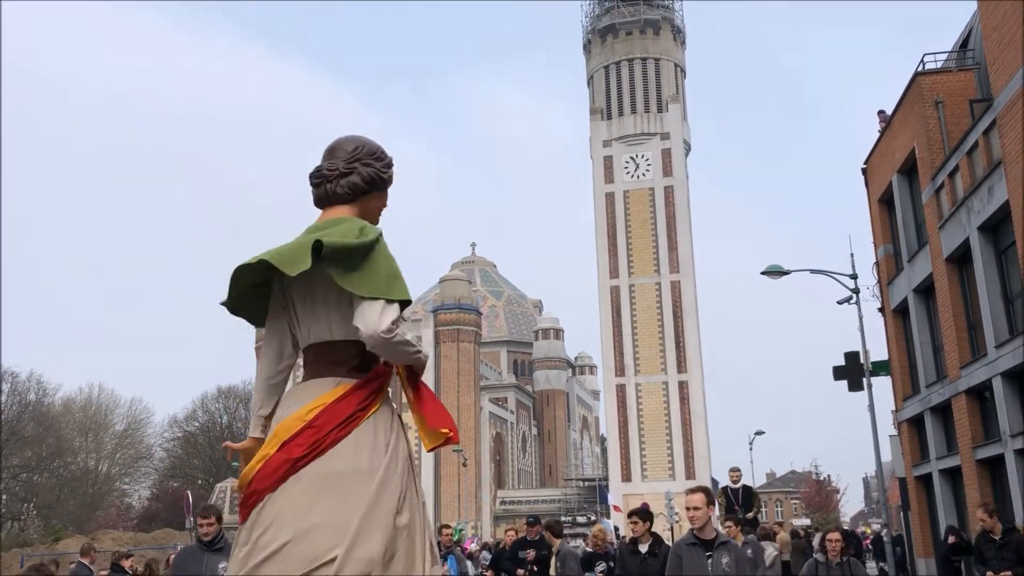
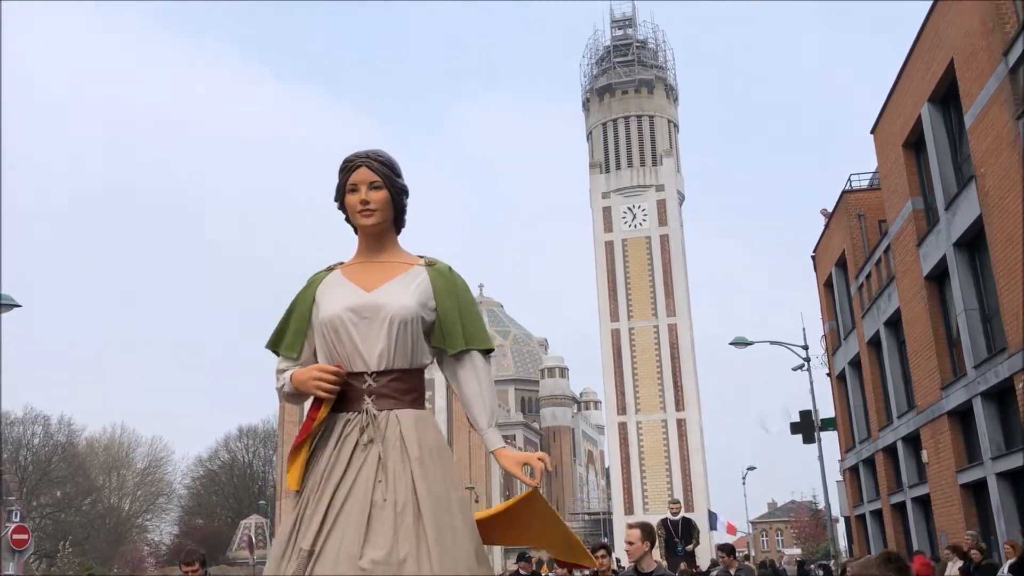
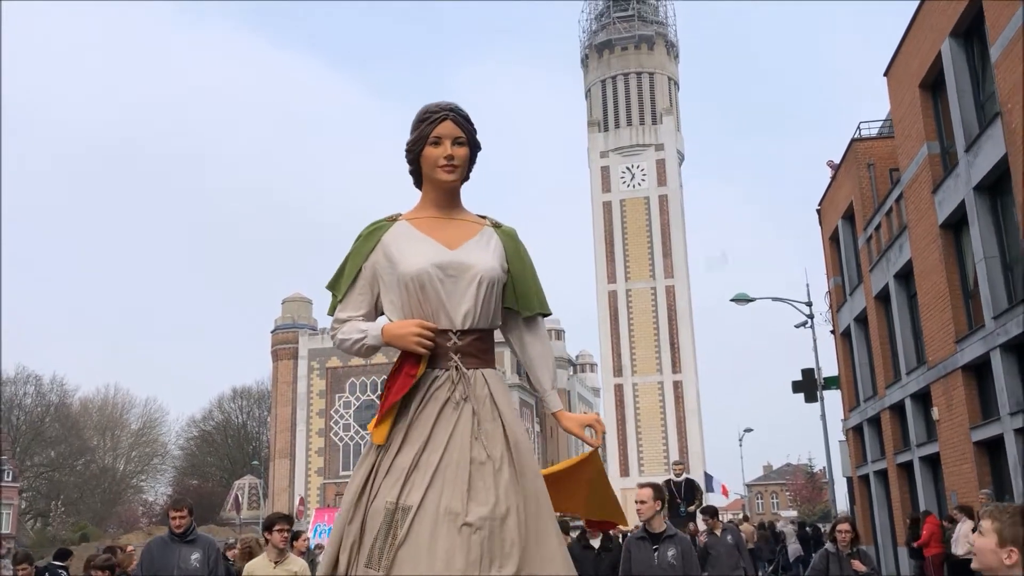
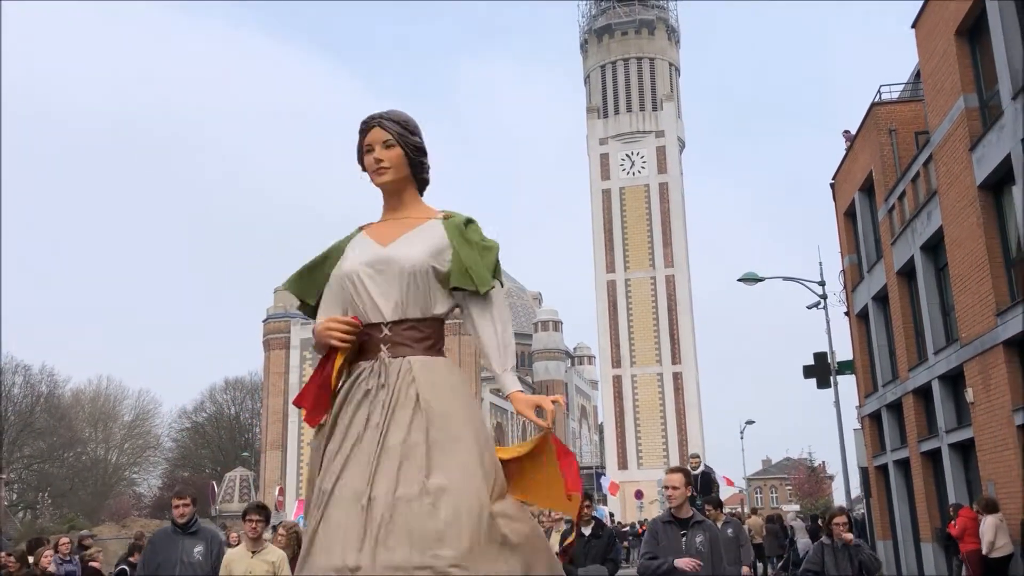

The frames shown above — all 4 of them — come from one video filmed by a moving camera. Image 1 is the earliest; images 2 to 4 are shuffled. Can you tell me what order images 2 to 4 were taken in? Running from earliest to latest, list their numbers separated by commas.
4, 3, 2
